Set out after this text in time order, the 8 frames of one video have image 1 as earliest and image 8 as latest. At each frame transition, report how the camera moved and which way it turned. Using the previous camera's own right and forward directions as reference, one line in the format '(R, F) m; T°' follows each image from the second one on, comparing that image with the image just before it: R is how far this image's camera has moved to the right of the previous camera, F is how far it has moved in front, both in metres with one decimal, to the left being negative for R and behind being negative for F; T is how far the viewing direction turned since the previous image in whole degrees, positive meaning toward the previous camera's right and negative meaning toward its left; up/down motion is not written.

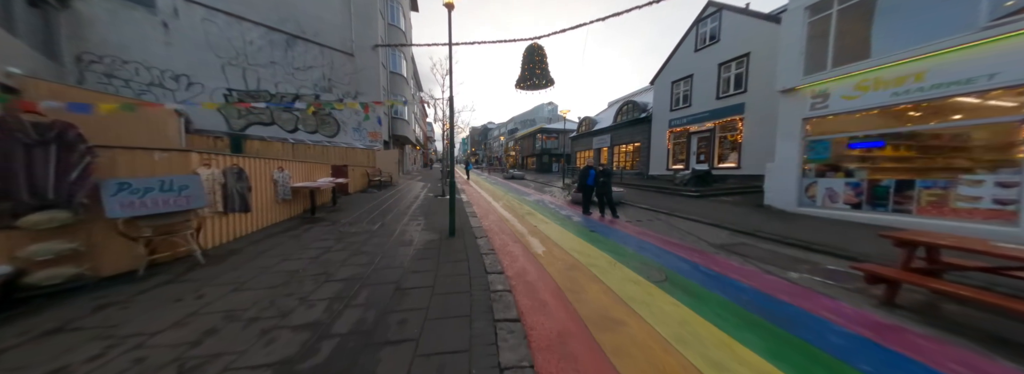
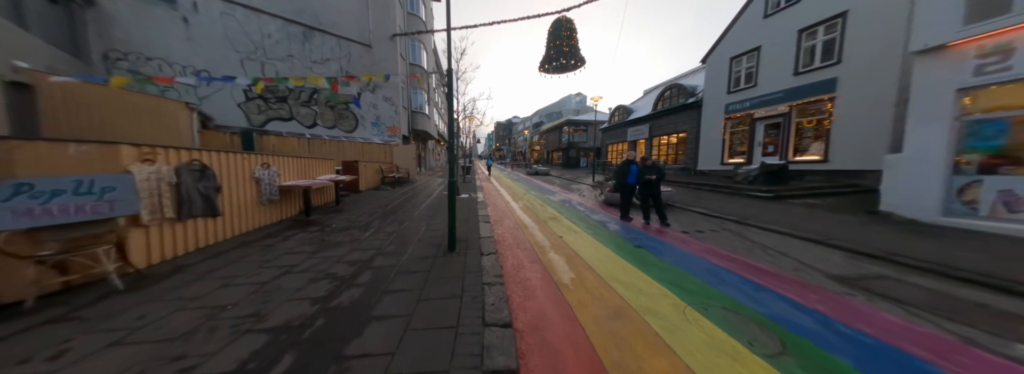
(+0.1, +1.2) m; -6°
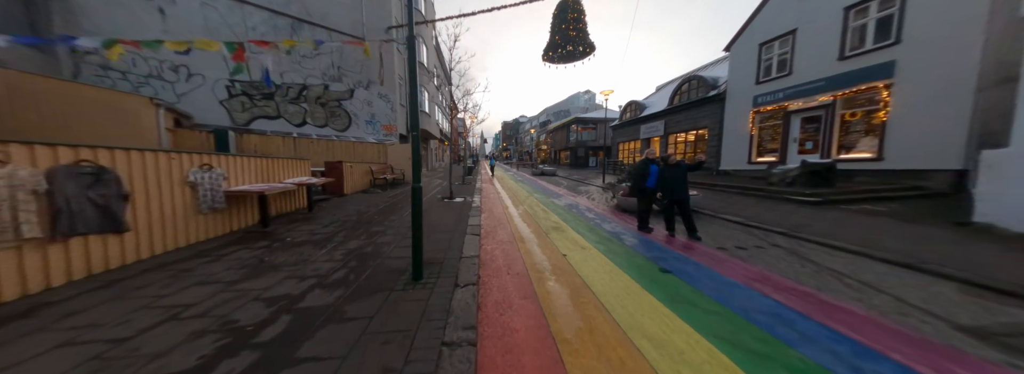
(+0.3, +0.9) m; -2°
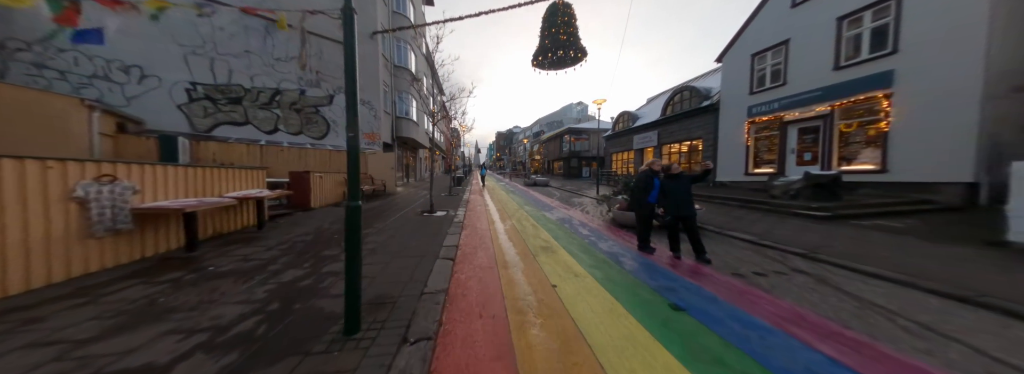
(+0.2, +0.6) m; +1°
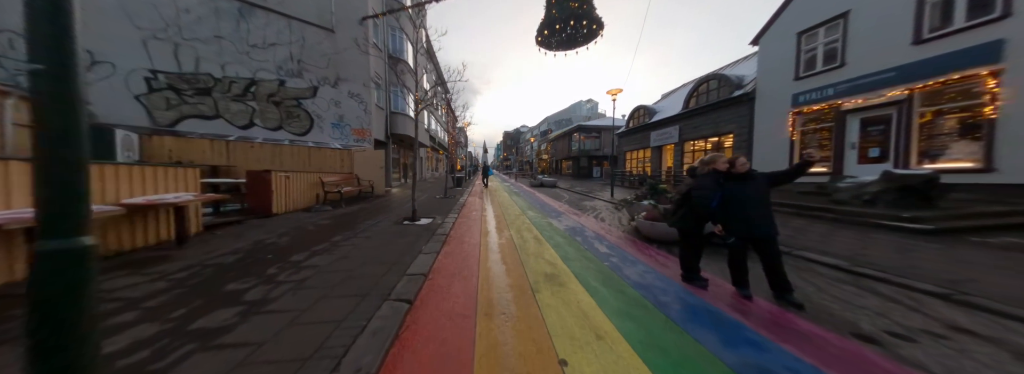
(+0.2, +1.2) m; -2°
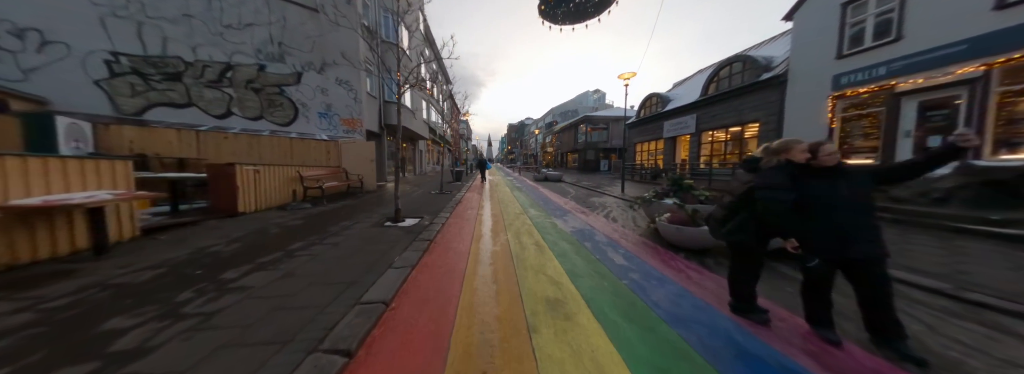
(+0.1, +0.8) m; -1°
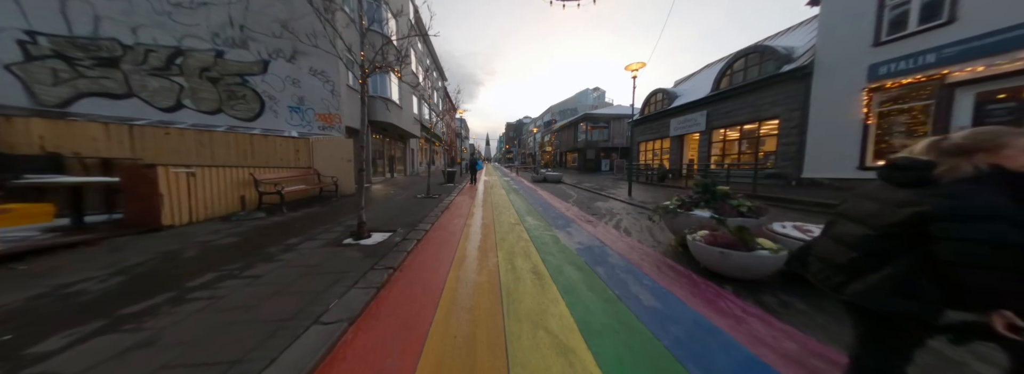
(+0.1, +0.9) m; 0°
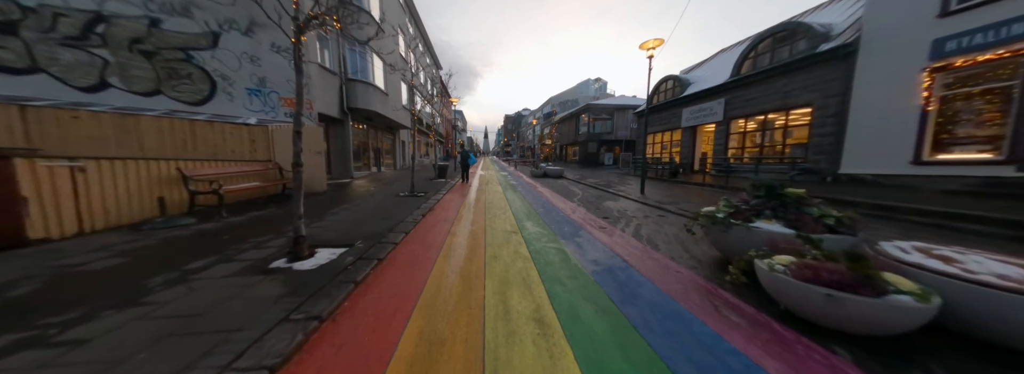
(+0.1, +1.0) m; 0°
